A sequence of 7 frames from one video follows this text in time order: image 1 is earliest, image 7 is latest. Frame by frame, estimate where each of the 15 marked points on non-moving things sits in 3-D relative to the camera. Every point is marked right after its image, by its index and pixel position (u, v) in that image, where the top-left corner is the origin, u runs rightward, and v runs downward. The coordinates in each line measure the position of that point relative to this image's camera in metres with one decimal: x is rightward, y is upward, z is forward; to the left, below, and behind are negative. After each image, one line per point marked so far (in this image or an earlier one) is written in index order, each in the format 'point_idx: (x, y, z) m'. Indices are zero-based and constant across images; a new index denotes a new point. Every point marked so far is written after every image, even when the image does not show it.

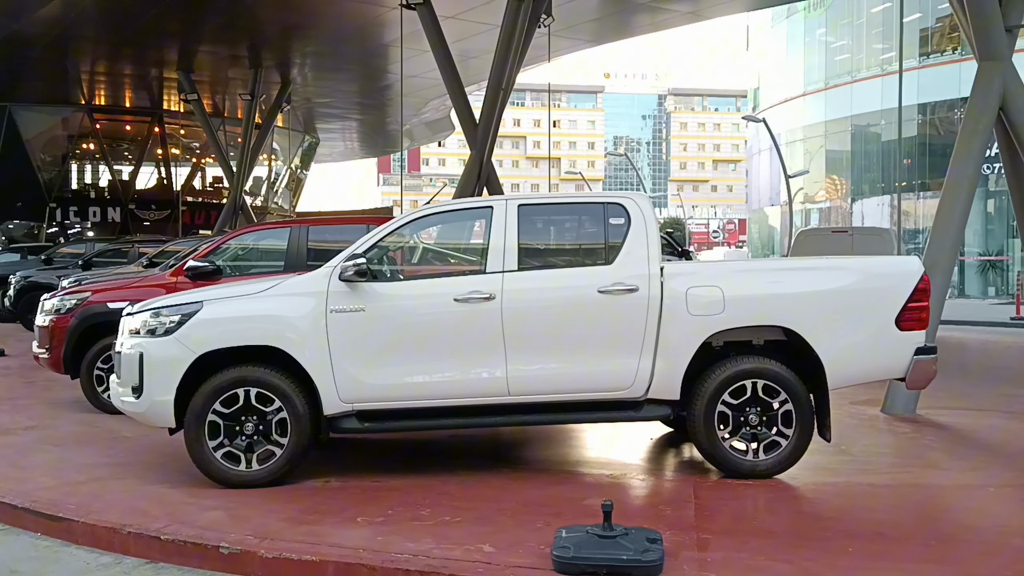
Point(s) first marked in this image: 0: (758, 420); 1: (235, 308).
0: (+1.6, -0.9, +6.3) m
1: (-1.8, -0.1, +6.1) m
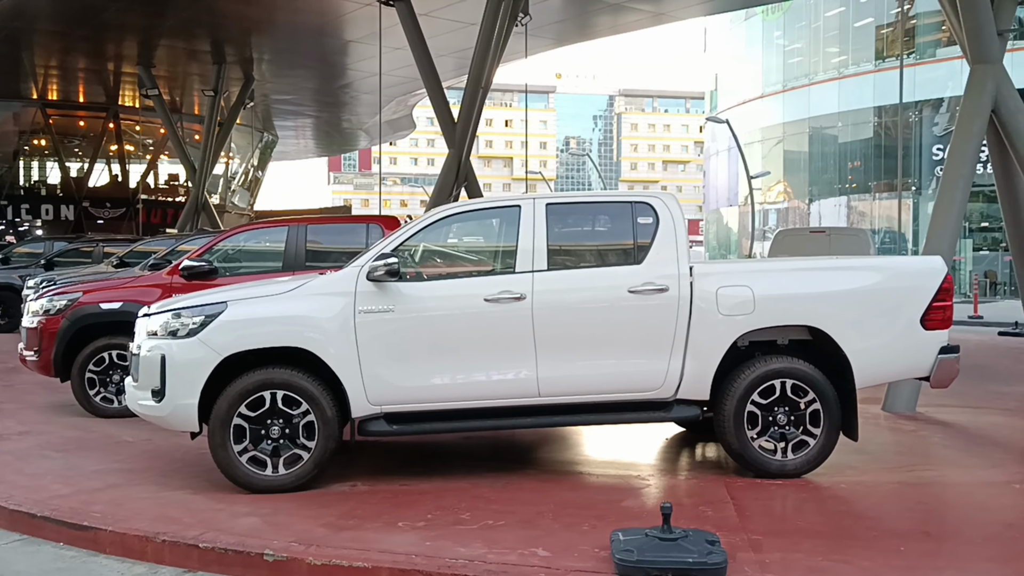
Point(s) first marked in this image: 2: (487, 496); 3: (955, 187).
0: (+1.8, -0.9, +6.3) m
1: (-1.6, -0.1, +5.9) m
2: (-0.1, -1.3, +5.8) m
3: (+4.6, +1.0, +9.8) m
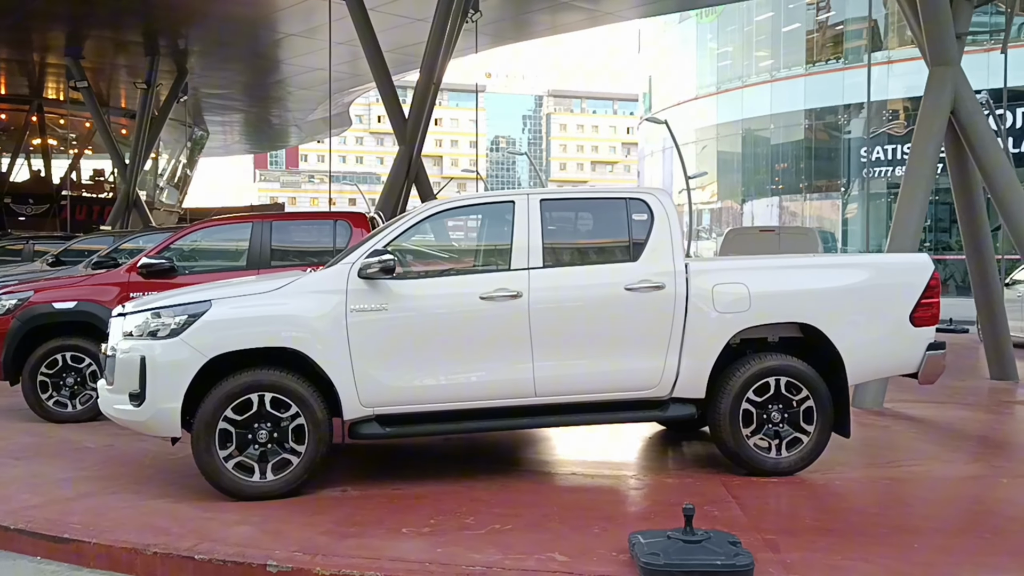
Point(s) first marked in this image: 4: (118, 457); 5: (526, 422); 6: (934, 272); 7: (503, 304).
0: (+1.8, -0.8, +6.3) m
1: (-1.6, -0.1, +5.7) m
2: (-0.2, -1.2, +5.6) m
3: (+4.2, +1.0, +10.0) m
4: (-2.9, -1.2, +7.1) m
5: (+0.1, -0.8, +6.0) m
6: (+2.9, +0.1, +6.5) m
7: (-0.1, -0.1, +5.9) m
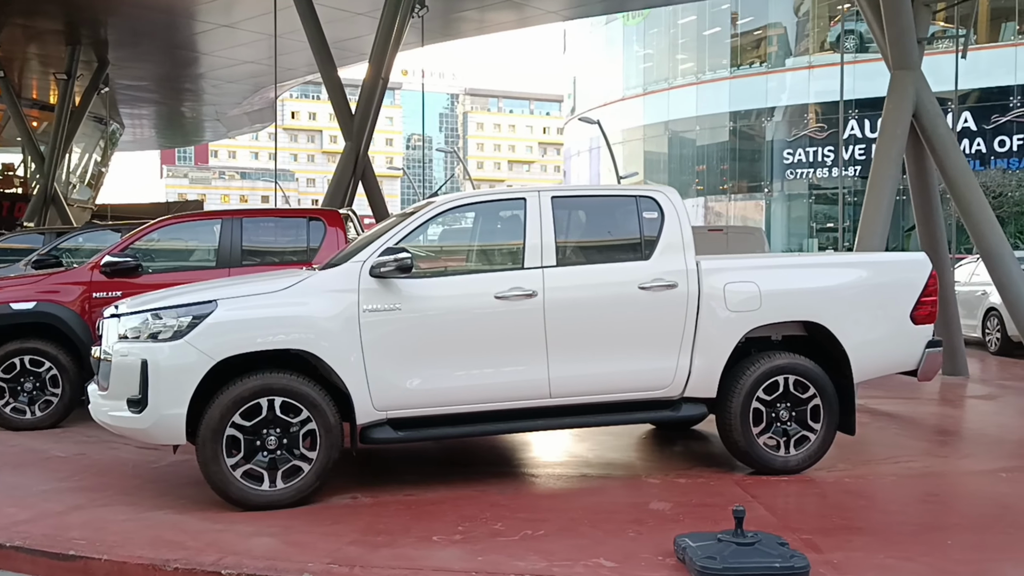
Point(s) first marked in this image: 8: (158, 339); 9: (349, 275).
0: (+1.8, -0.8, +6.3) m
1: (-1.5, -0.1, +5.4) m
2: (0.0, -1.2, +5.5) m
3: (+4.0, +1.1, +10.2) m
4: (-2.9, -1.2, +6.7) m
5: (+0.2, -0.8, +5.9) m
6: (+2.9, +0.1, +6.6) m
7: (0.0, -0.1, +5.8) m
8: (-2.0, -0.3, +5.3) m
9: (-1.0, +0.1, +5.6) m
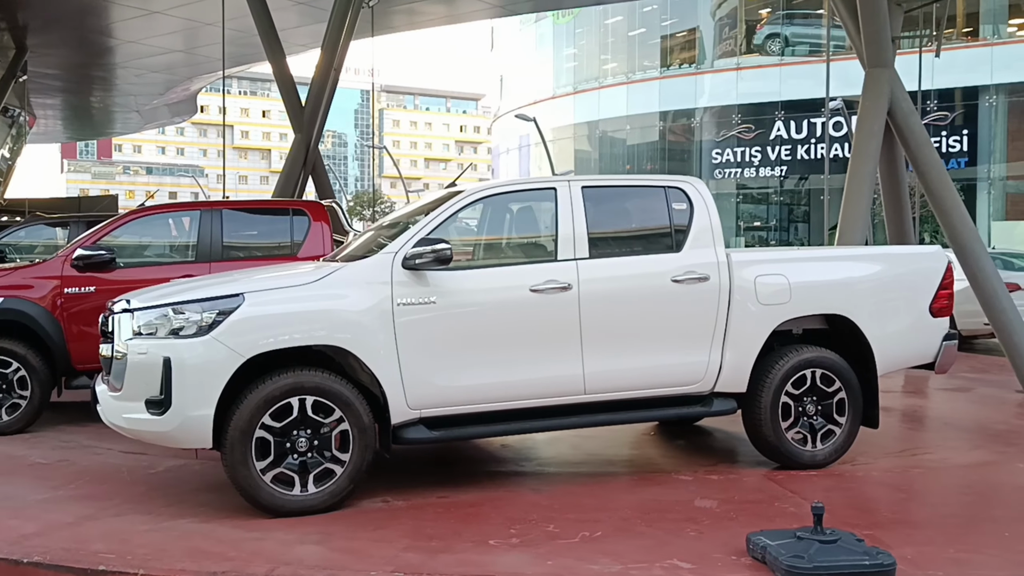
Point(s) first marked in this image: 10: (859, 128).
0: (+2.0, -0.8, +6.2) m
1: (-1.2, -0.1, +5.1) m
2: (+0.2, -1.2, +5.3) m
3: (+3.8, +1.1, +10.3) m
4: (-2.8, -1.2, +6.3) m
5: (+0.4, -0.8, +5.7) m
6: (+3.0, +0.2, +6.6) m
7: (+0.2, 0.0, +5.6) m
8: (-1.7, -0.2, +4.9) m
9: (-0.7, +0.1, +5.3) m
10: (+3.8, +1.8, +10.5) m
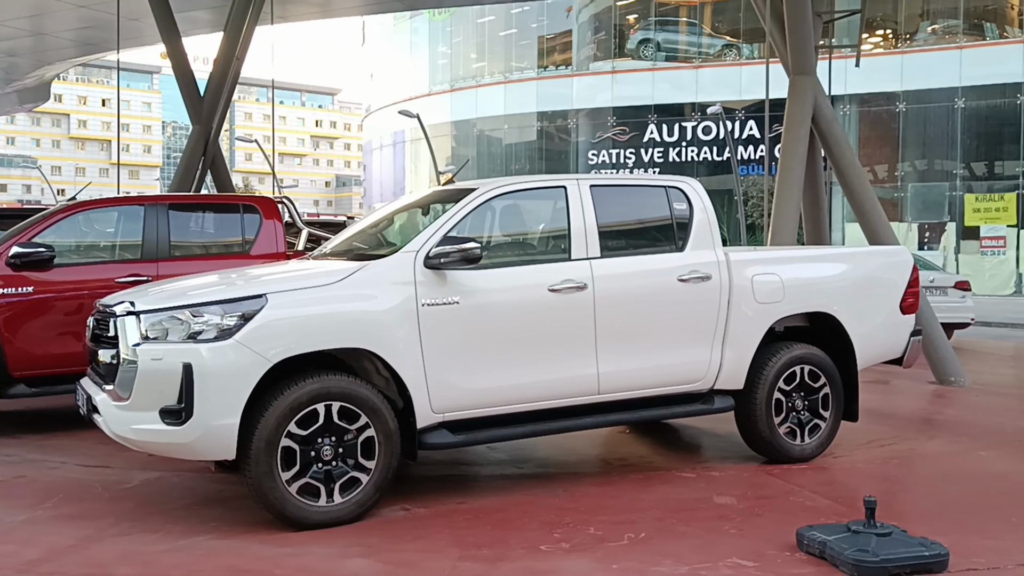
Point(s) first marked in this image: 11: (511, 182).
0: (+2.0, -0.8, +6.4) m
1: (-1.0, -0.1, +4.8) m
2: (+0.3, -1.2, +5.2) m
3: (+3.1, +1.1, +10.7) m
4: (-2.8, -1.2, +5.7) m
5: (+0.4, -0.8, +5.6) m
6: (+2.9, +0.2, +6.9) m
7: (+0.3, 0.0, +5.5) m
8: (-1.5, -0.2, +4.6) m
9: (-0.6, +0.1, +5.1) m
10: (+3.2, +1.8, +10.9) m
11: (0.0, +0.6, +5.7) m
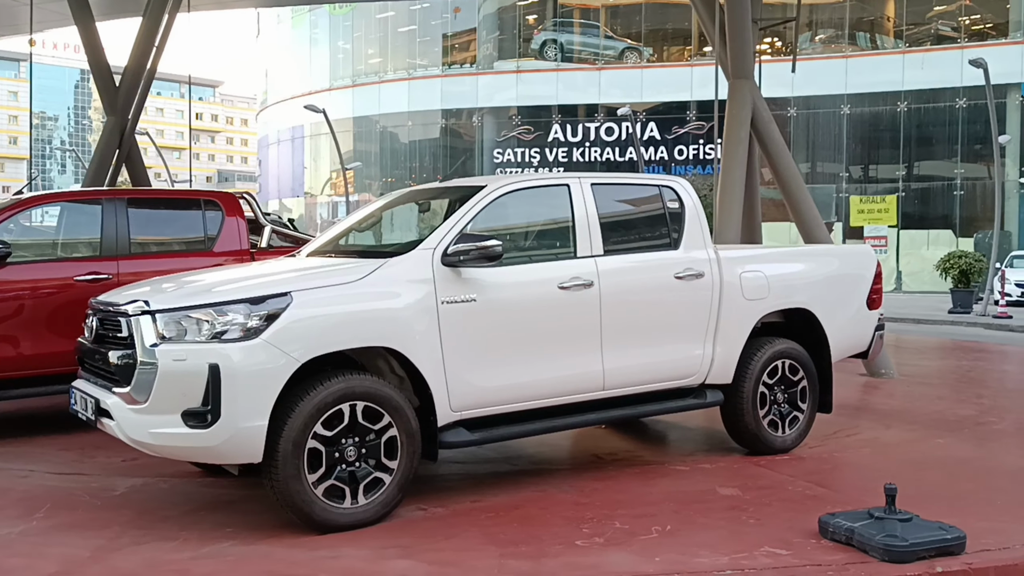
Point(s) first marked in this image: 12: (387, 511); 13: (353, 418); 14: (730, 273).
0: (+1.9, -0.8, +6.7) m
1: (-0.9, -0.1, +4.7) m
2: (+0.4, -1.2, +5.3) m
3: (+2.5, +1.2, +11.1) m
4: (-2.7, -1.2, +5.4) m
5: (+0.5, -0.8, +5.7) m
6: (+2.8, +0.2, +7.3) m
7: (+0.4, 0.0, +5.6) m
8: (-1.3, -0.2, +4.4) m
9: (-0.5, +0.1, +5.1) m
10: (+2.6, +1.8, +11.2) m
11: (0.0, +0.6, +5.7) m
12: (-0.6, -1.1, +4.9) m
13: (-0.8, -0.6, +4.7) m
14: (+1.4, +0.1, +6.3) m
